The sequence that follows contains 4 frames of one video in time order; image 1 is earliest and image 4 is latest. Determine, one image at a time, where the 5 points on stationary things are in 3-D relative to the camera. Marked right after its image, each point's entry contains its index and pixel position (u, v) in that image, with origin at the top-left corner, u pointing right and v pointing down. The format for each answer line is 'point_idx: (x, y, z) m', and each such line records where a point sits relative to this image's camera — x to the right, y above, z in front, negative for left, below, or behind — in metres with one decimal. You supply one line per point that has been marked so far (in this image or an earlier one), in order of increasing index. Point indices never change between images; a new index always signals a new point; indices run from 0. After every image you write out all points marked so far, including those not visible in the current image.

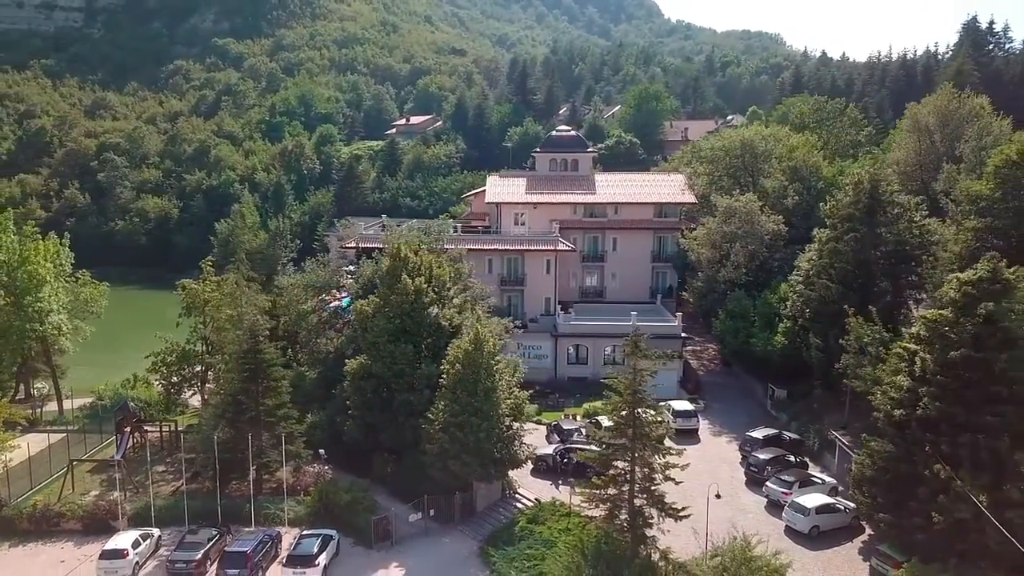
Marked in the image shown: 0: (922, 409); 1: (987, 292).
0: (+11.1, -3.2, +19.7) m
1: (+12.8, -0.1, +19.5) m
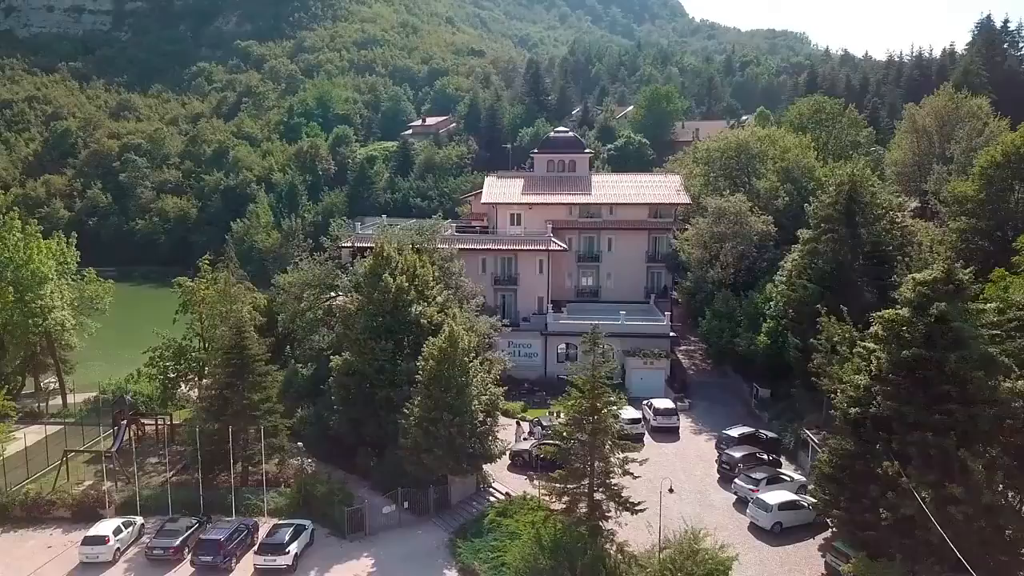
0: (+10.0, -3.2, +19.9) m
1: (+11.6, -0.1, +19.7) m
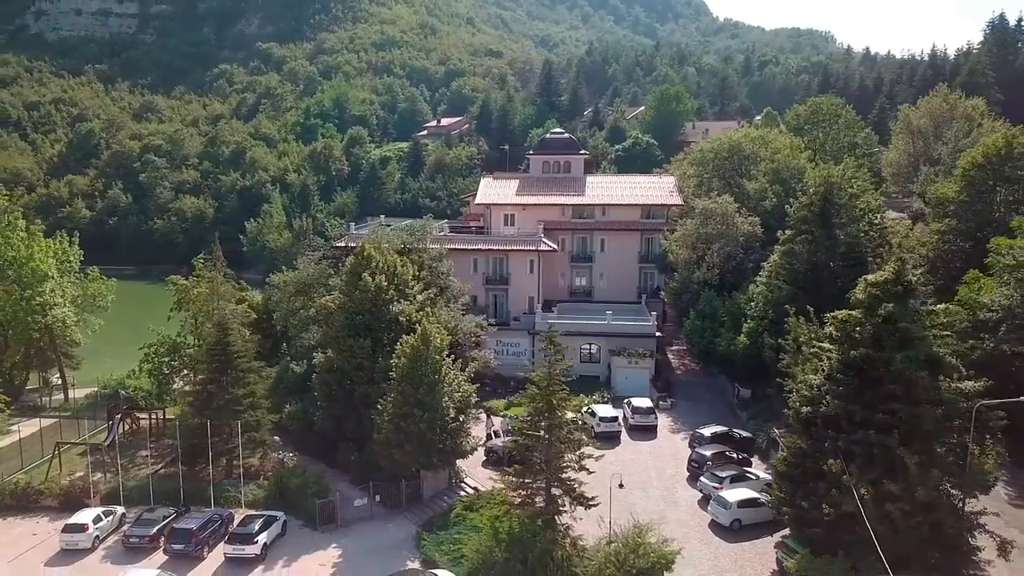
0: (+8.7, -3.2, +20.2) m
1: (+10.3, -0.1, +19.9) m
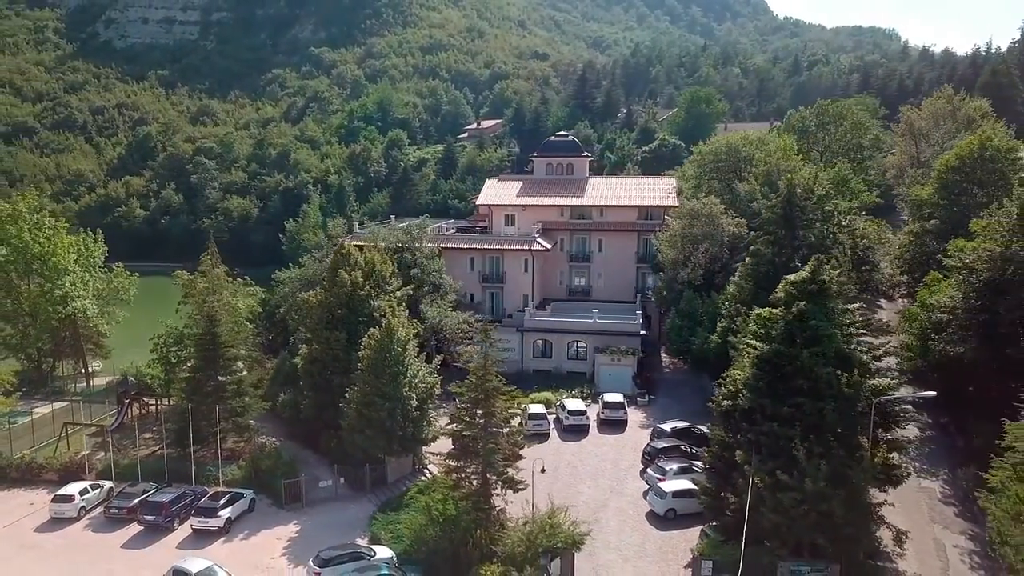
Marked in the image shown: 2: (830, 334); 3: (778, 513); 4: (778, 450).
0: (+6.5, -3.2, +20.9) m
1: (+8.2, -0.1, +20.5) m
2: (+8.7, -1.3, +19.9) m
3: (+6.8, -5.8, +18.9) m
4: (+7.1, -4.4, +19.6) m
